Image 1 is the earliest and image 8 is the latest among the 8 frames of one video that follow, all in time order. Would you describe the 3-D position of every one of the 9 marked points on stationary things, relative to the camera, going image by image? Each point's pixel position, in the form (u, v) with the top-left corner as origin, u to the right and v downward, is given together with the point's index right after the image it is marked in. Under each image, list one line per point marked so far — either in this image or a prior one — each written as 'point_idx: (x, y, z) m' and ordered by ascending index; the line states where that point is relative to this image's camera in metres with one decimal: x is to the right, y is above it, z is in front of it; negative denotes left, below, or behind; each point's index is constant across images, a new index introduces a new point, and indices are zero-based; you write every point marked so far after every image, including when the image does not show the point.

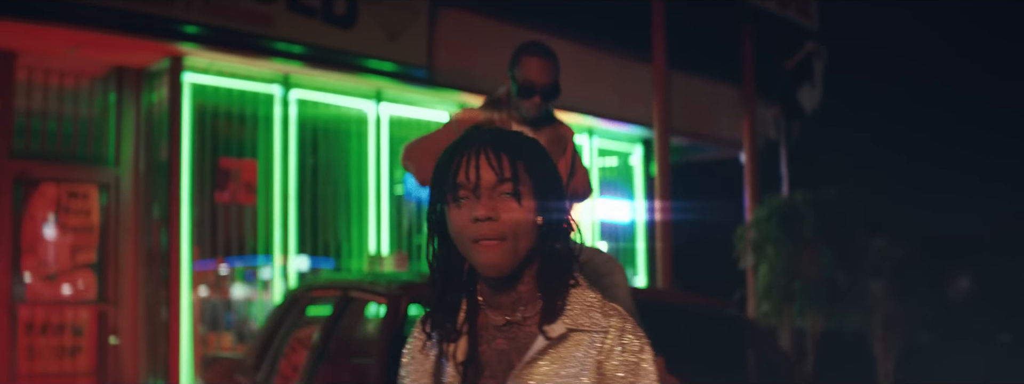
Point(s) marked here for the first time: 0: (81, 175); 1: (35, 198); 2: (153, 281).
0: (-2.2, +0.1, +6.8) m
1: (-2.3, 0.0, +6.6) m
2: (-1.8, -0.4, +6.8) m
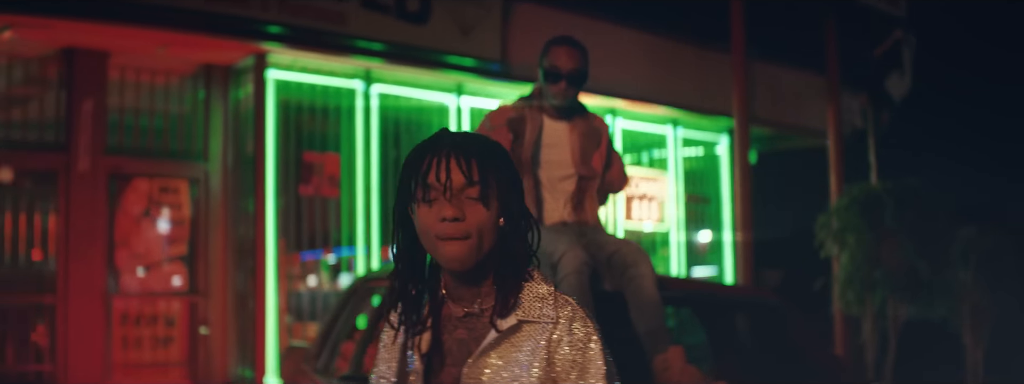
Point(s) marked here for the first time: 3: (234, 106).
0: (-1.8, +0.1, +7.1) m
1: (-2.0, 0.0, +6.9) m
2: (-1.4, -0.4, +7.0) m
3: (-1.5, +0.5, +7.1) m
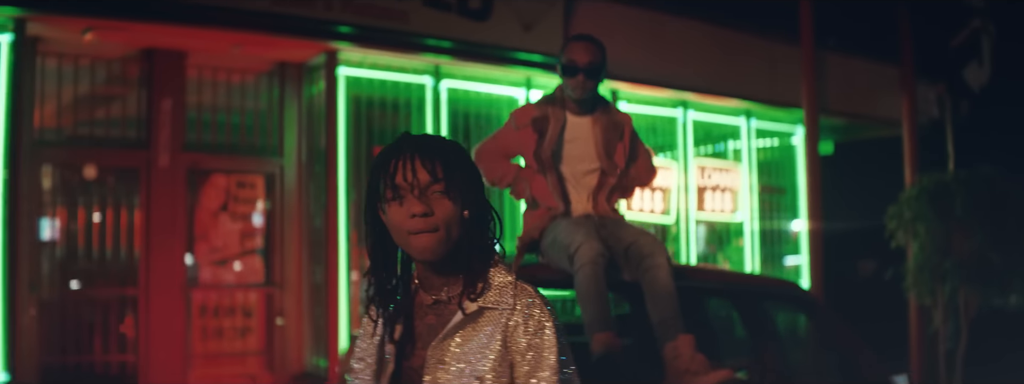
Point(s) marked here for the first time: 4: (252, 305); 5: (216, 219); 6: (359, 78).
0: (-1.4, +0.1, +7.3) m
1: (-1.6, 0.0, +7.1) m
2: (-1.0, -0.4, +7.2) m
3: (-1.1, +0.5, +7.3) m
4: (-1.4, -0.6, +7.2) m
5: (-1.6, -0.1, +7.2) m
6: (-0.8, +0.6, +7.1) m
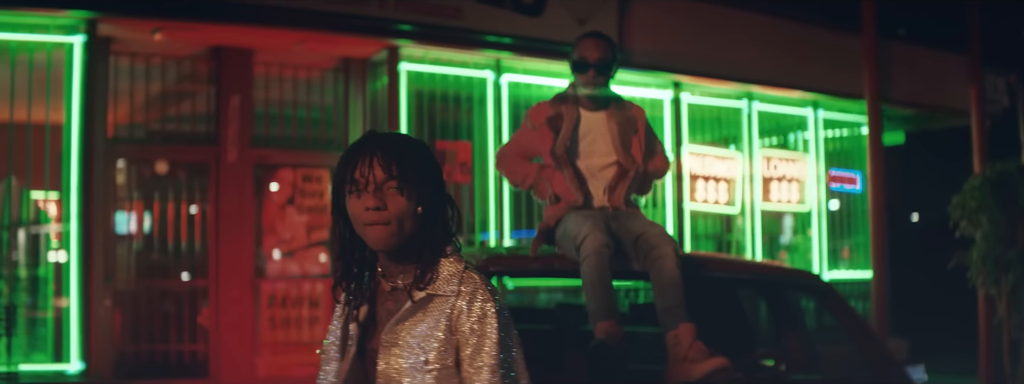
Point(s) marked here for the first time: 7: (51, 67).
0: (-1.1, +0.2, +7.5) m
1: (-1.3, +0.1, +7.3) m
2: (-0.7, -0.3, +7.4) m
3: (-0.8, +0.5, +7.5) m
4: (-1.1, -0.6, +7.4) m
5: (-1.2, -0.1, +7.3) m
6: (-0.5, +0.6, +7.2) m
7: (-2.3, +0.6, +6.7) m
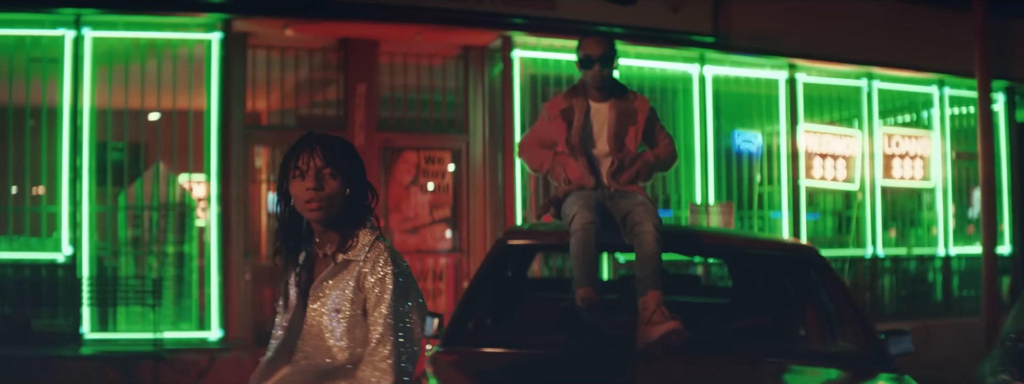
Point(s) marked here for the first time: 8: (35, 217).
0: (-0.4, +0.3, +7.9) m
1: (-0.7, +0.2, +7.8) m
2: (-0.1, -0.2, +7.8) m
3: (-0.1, +0.6, +7.9) m
4: (-0.4, -0.5, +7.9) m
5: (-0.6, 0.0, +7.9) m
6: (+0.1, +0.7, +7.6) m
7: (-1.7, +0.7, +7.3) m
8: (-2.5, -0.1, +7.2) m
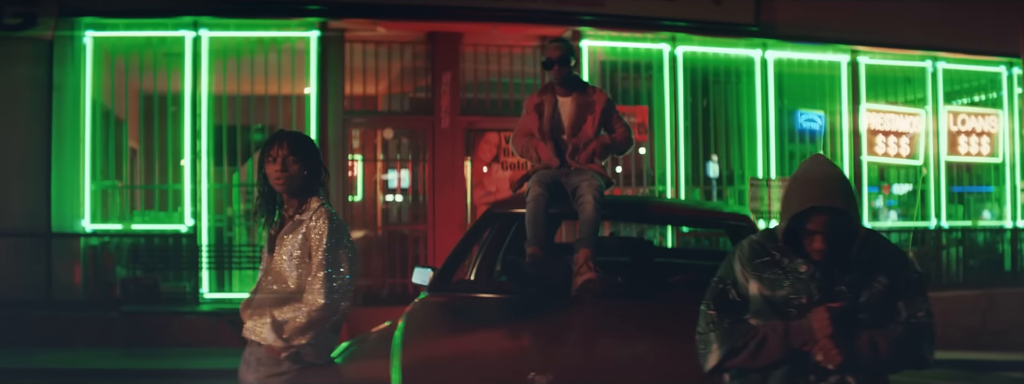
0: (0.0, +0.4, +8.8) m
1: (-0.2, +0.3, +8.6) m
2: (+0.4, -0.1, +8.6) m
3: (+0.3, +0.8, +8.7) m
4: (+0.1, -0.3, +8.7) m
5: (-0.1, +0.1, +8.7) m
6: (+0.6, +0.9, +8.4) m
7: (-1.3, +0.9, +8.3) m
8: (-2.1, 0.0, +8.3) m
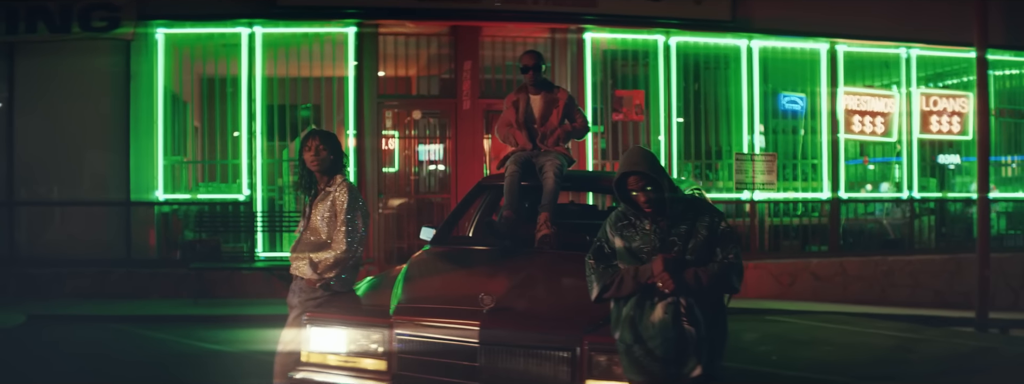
0: (+0.1, +0.6, +10.0) m
1: (-0.1, +0.5, +9.9) m
2: (+0.5, +0.1, +9.8) m
3: (+0.4, +1.0, +9.9) m
4: (+0.2, -0.1, +10.0) m
5: (0.0, +0.3, +9.9) m
6: (+0.6, +1.1, +9.6) m
7: (-1.2, +1.0, +9.5) m
8: (-2.0, +0.2, +9.6) m
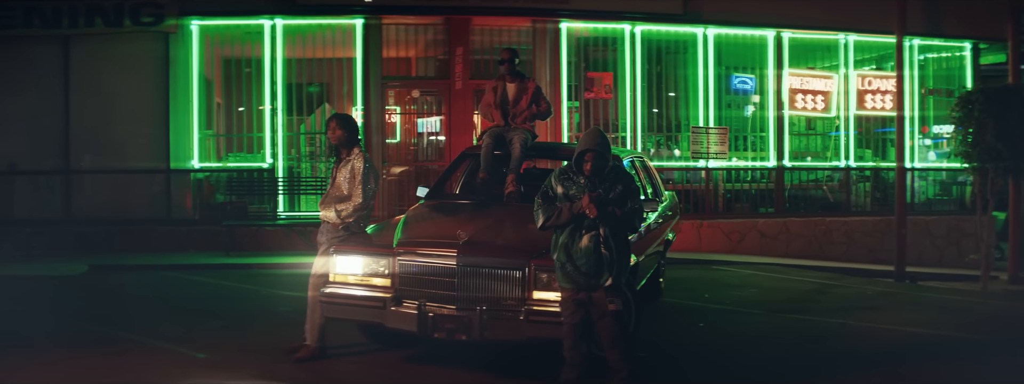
0: (0.0, +0.9, +11.5) m
1: (-0.2, +0.8, +11.4) m
2: (+0.4, +0.4, +11.3) m
3: (+0.3, +1.2, +11.3) m
4: (0.0, +0.1, +11.5) m
5: (-0.2, +0.6, +11.4) m
6: (+0.5, +1.3, +11.0) m
7: (-1.4, +1.3, +11.0) m
8: (-2.2, +0.4, +11.1) m
